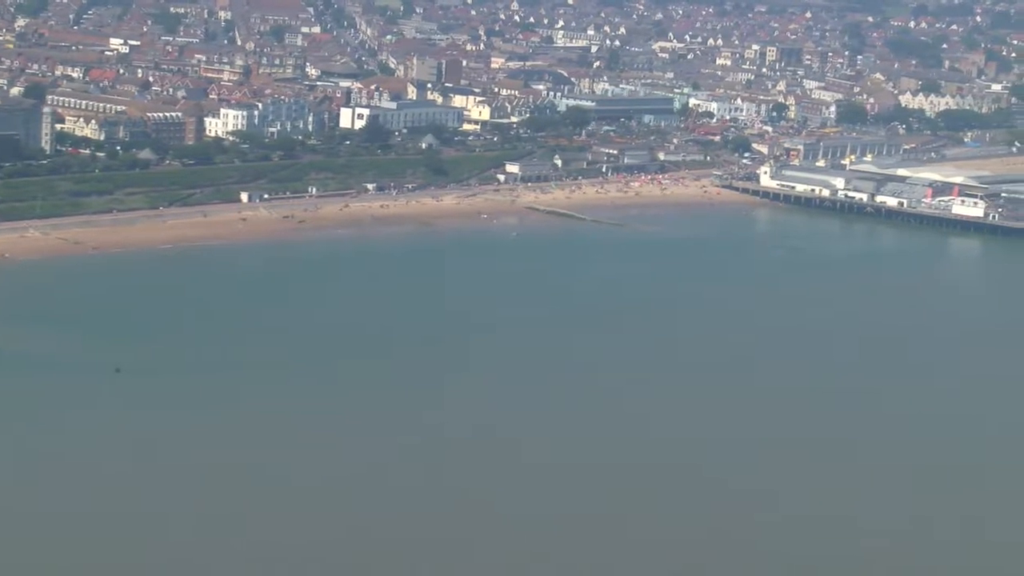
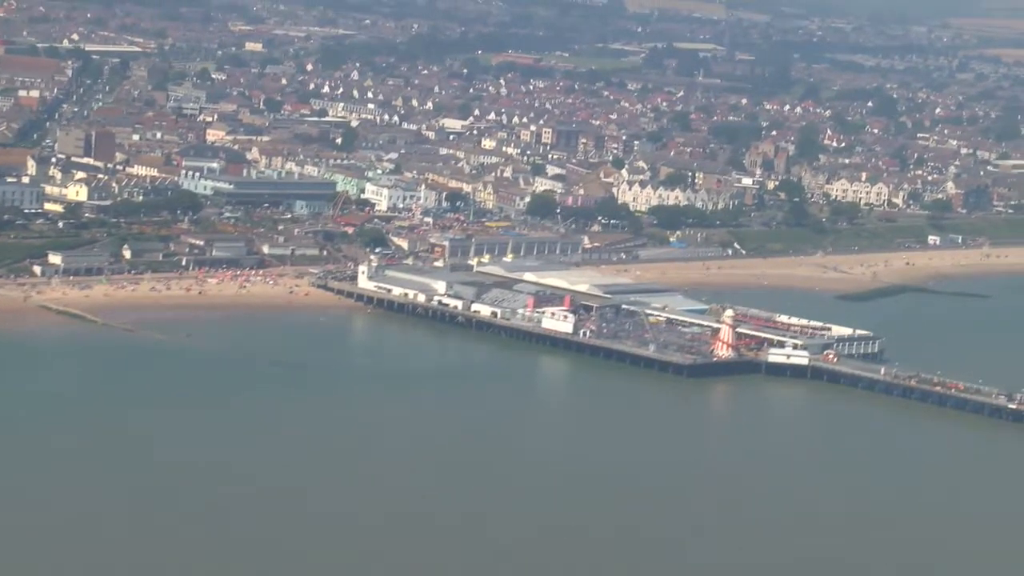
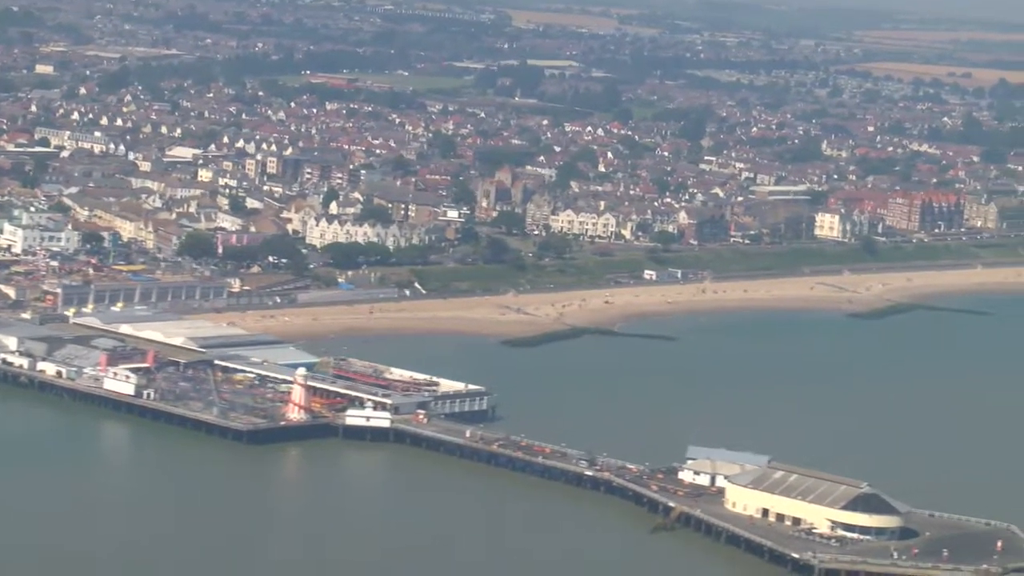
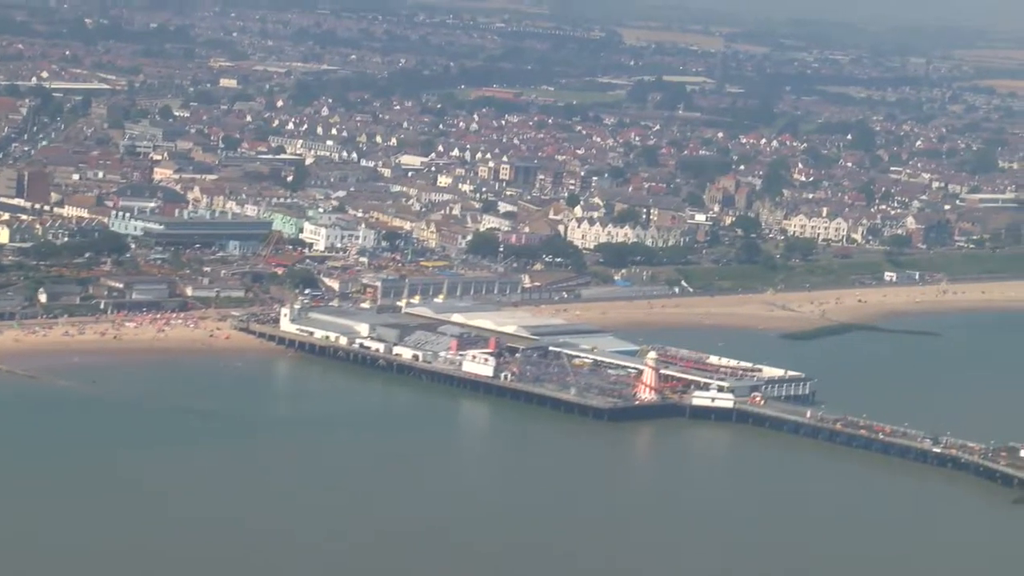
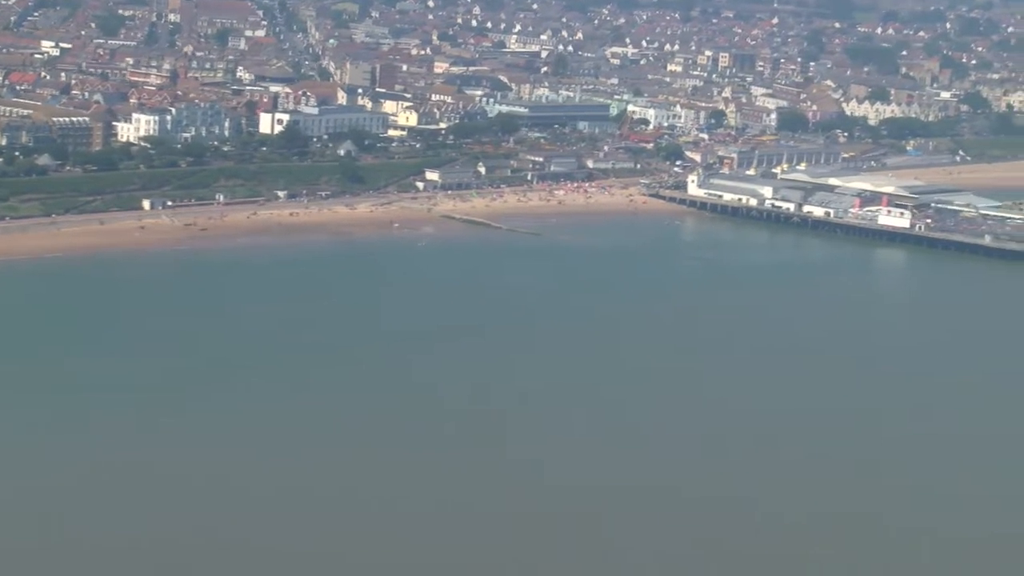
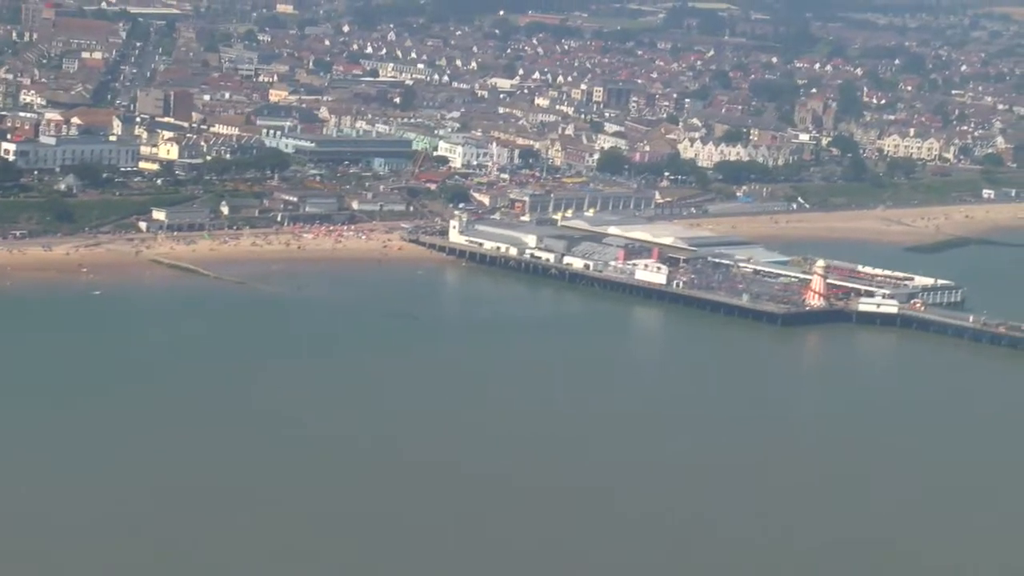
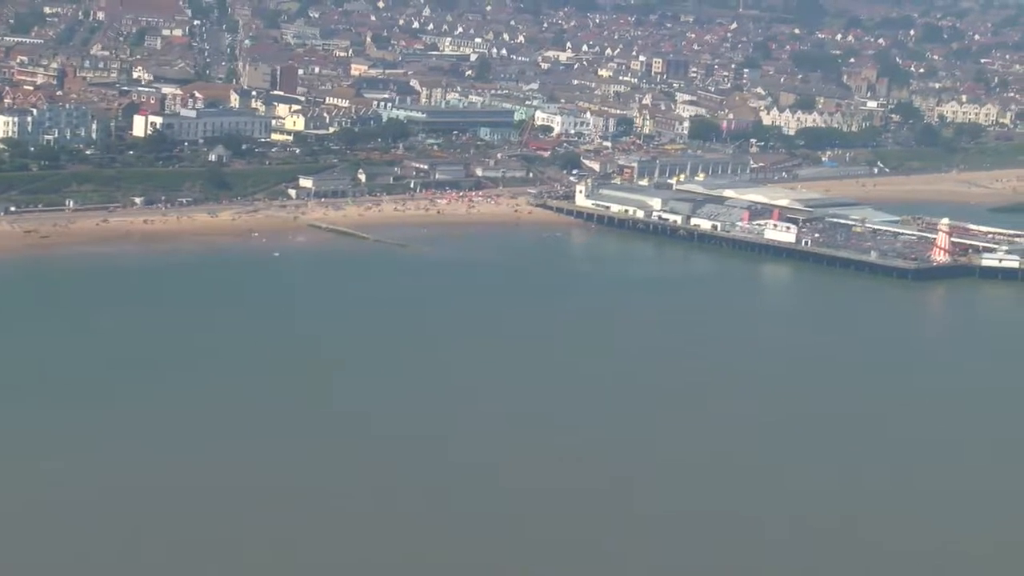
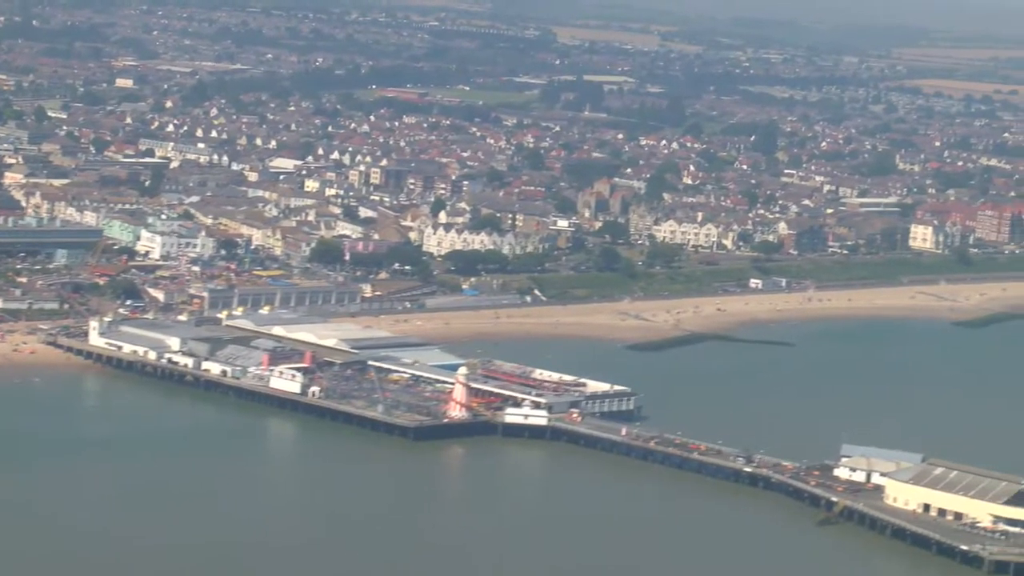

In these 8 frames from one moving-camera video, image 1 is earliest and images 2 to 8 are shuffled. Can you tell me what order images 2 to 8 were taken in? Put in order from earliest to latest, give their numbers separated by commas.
5, 7, 6, 2, 4, 8, 3
